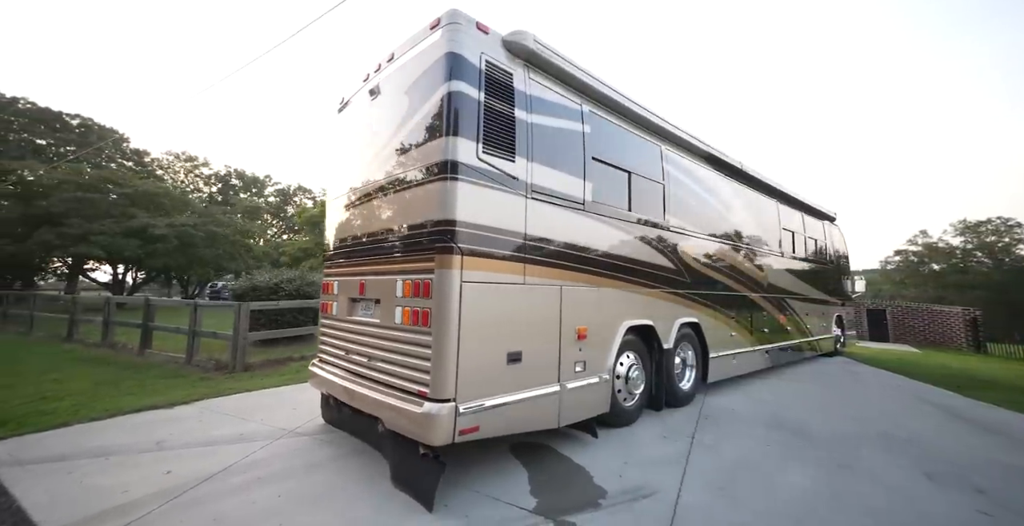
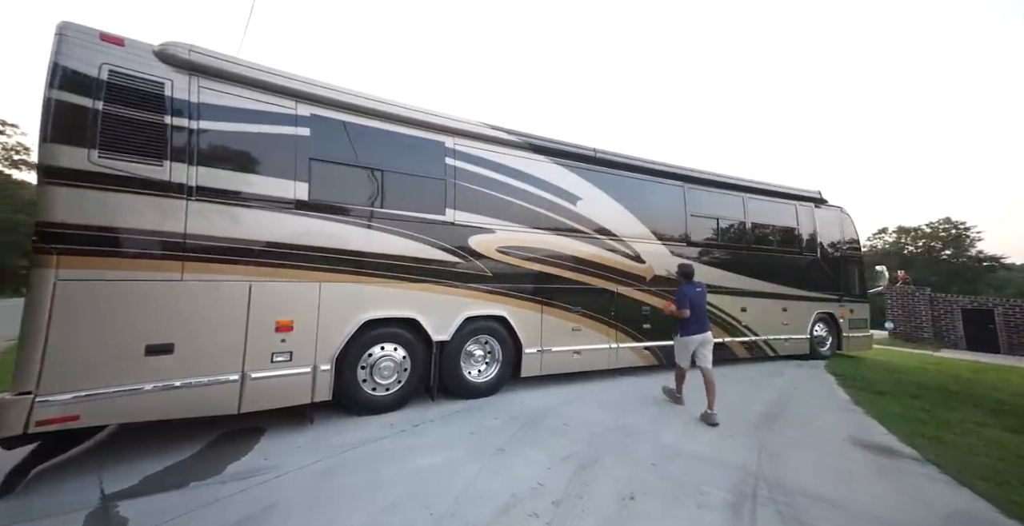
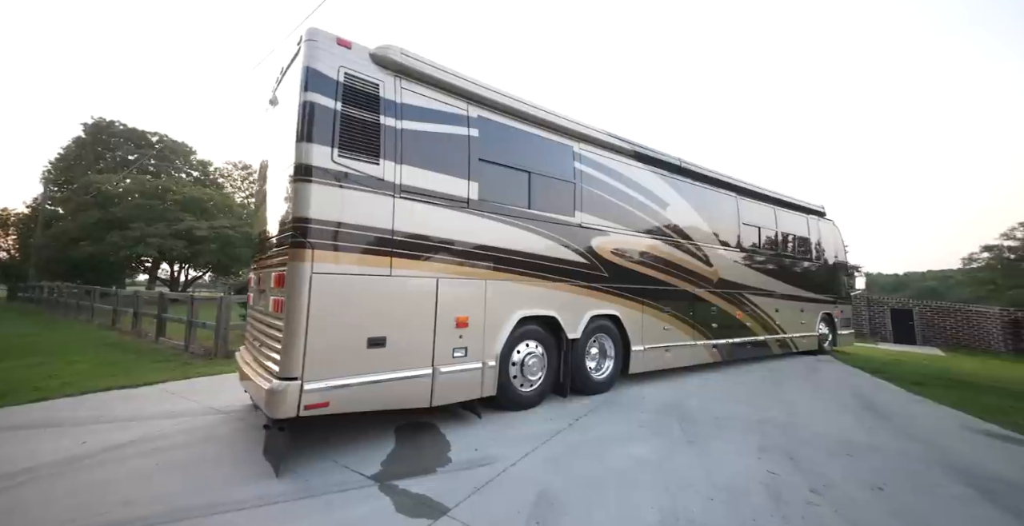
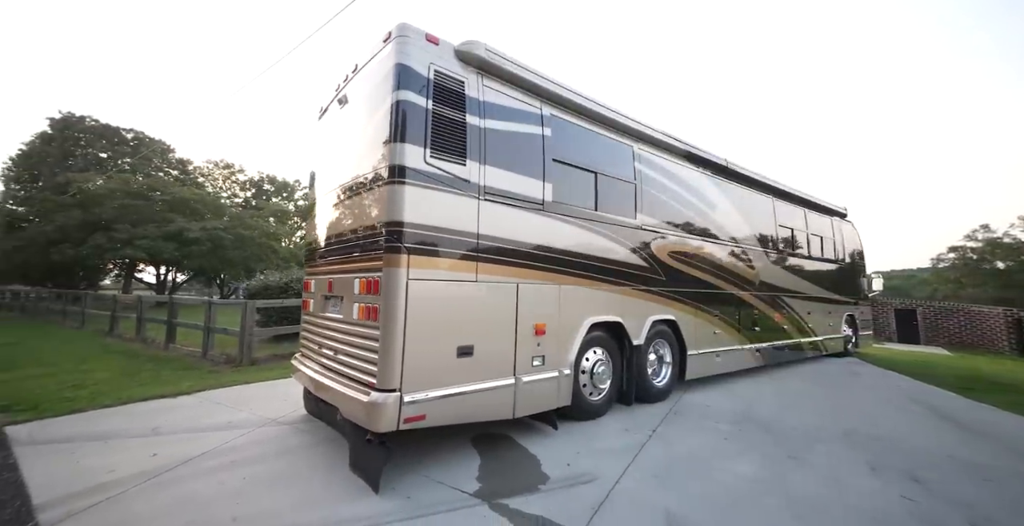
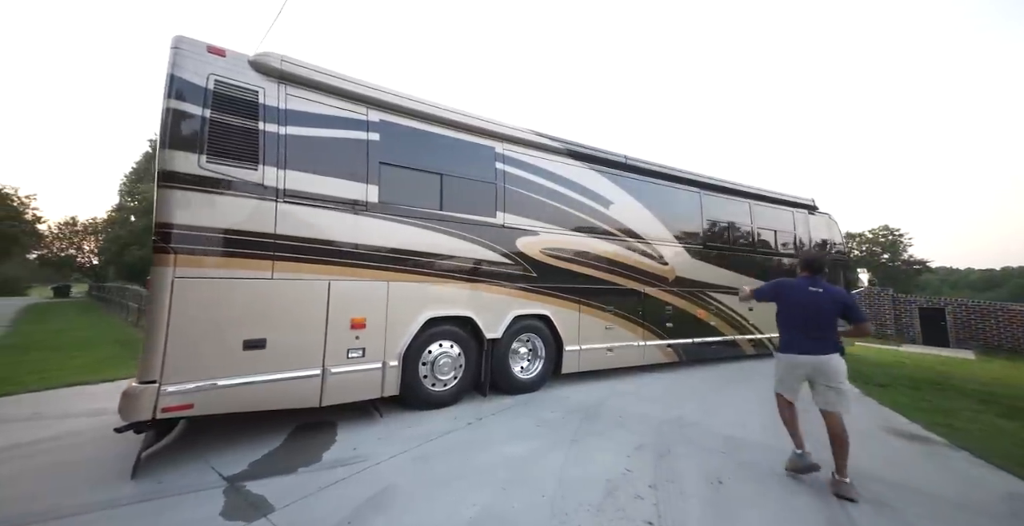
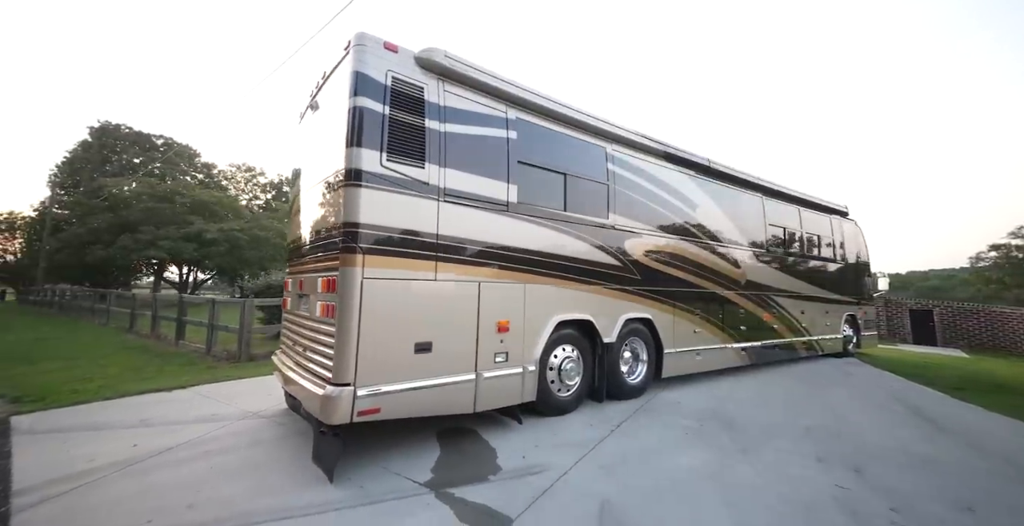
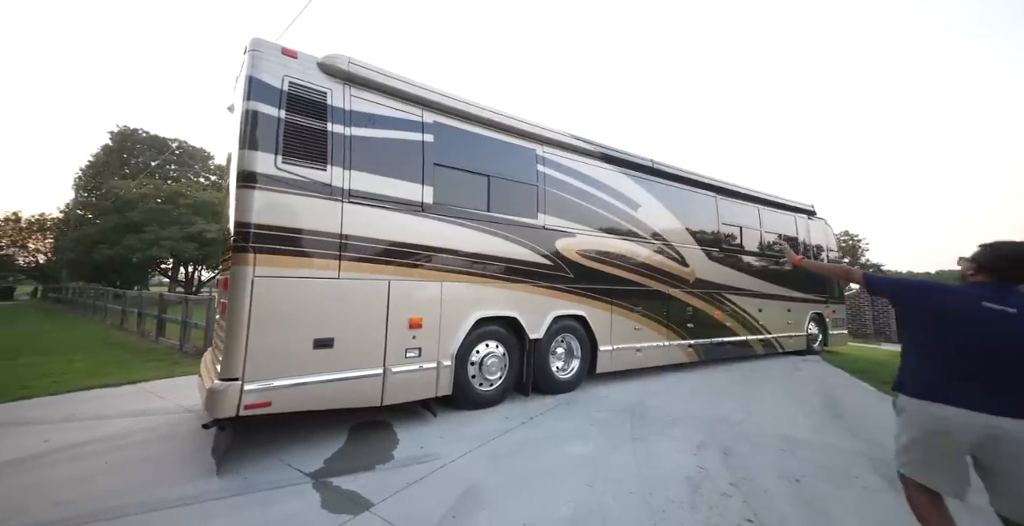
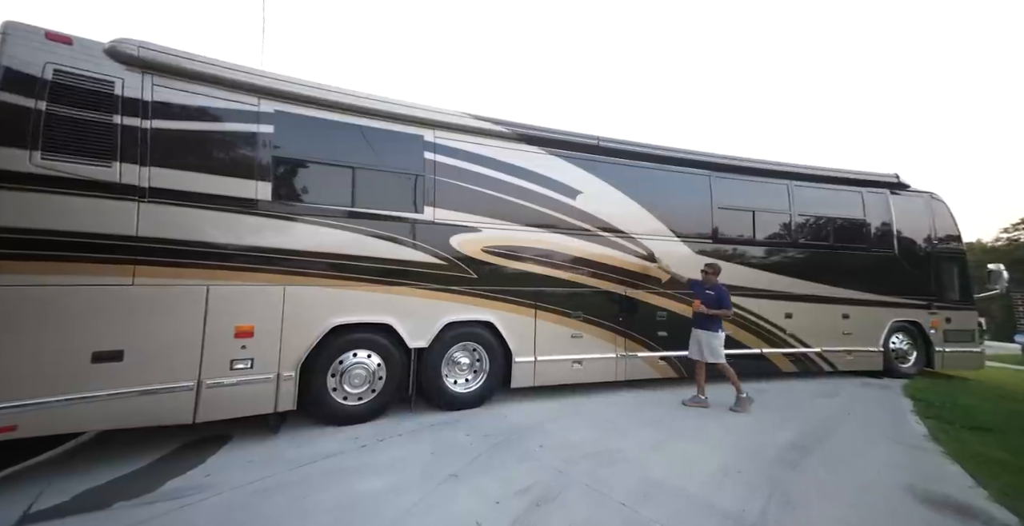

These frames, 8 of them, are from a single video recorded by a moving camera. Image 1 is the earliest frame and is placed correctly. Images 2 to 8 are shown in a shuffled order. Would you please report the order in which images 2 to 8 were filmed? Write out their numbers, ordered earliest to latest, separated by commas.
4, 6, 3, 7, 5, 2, 8
